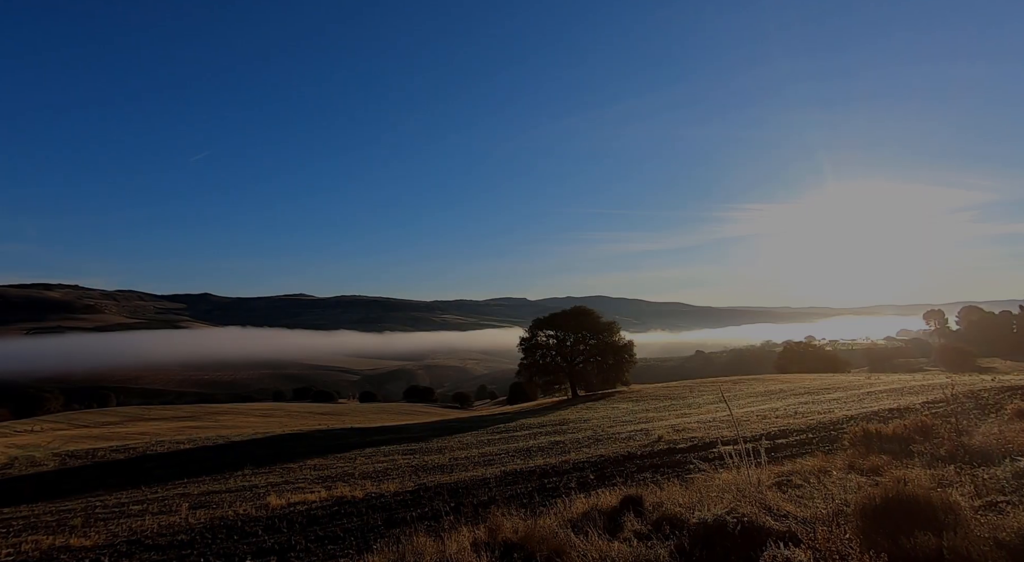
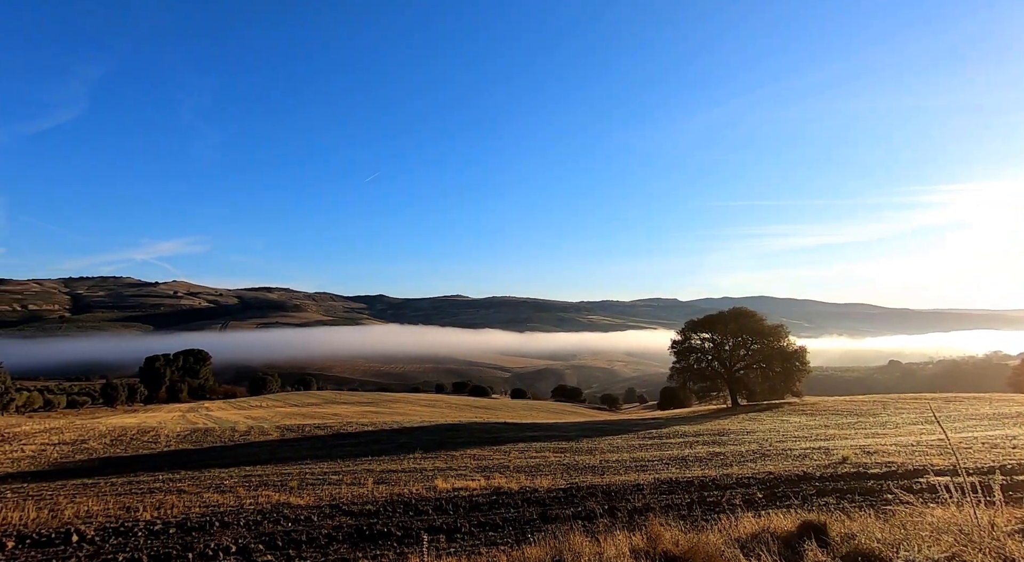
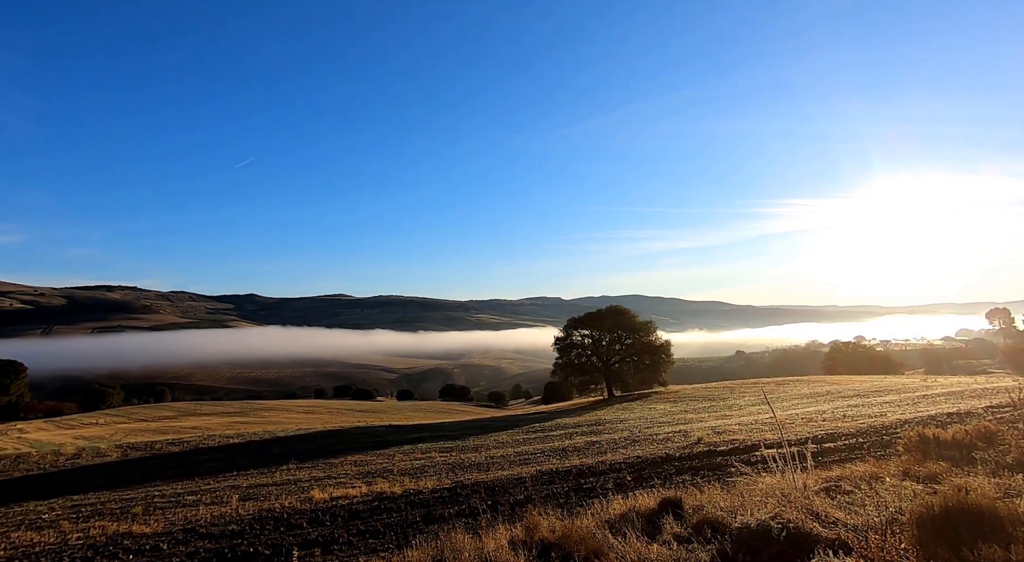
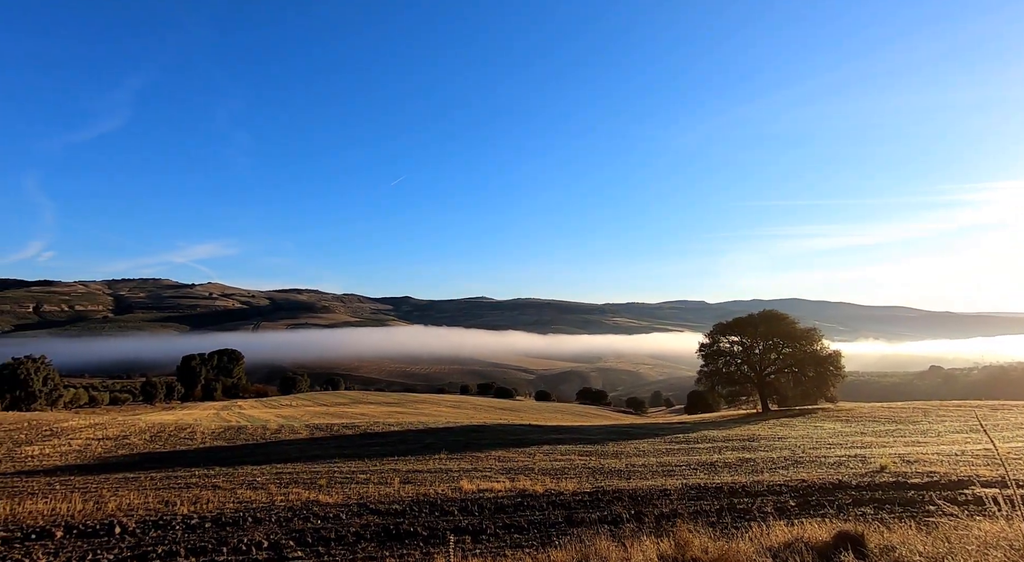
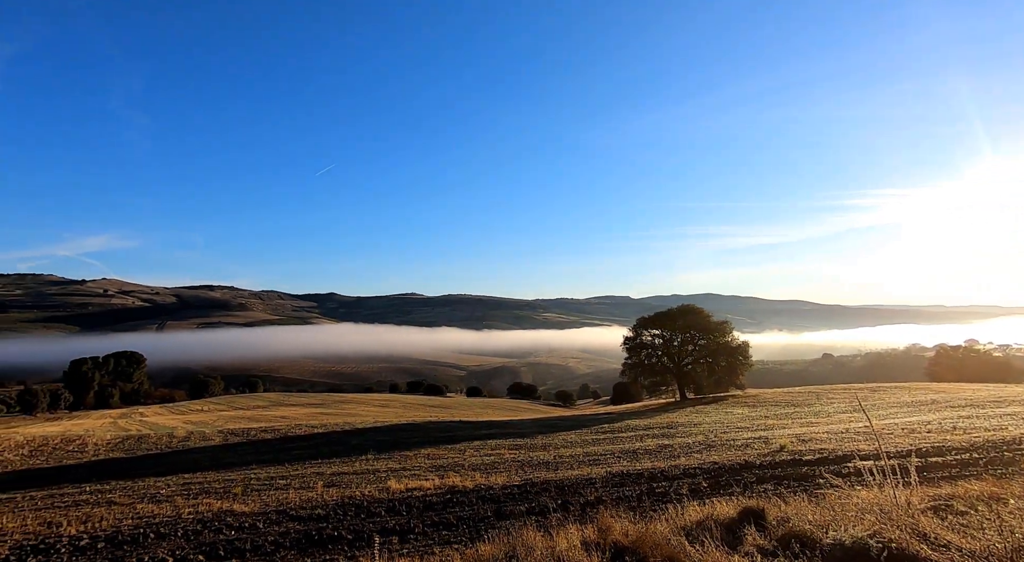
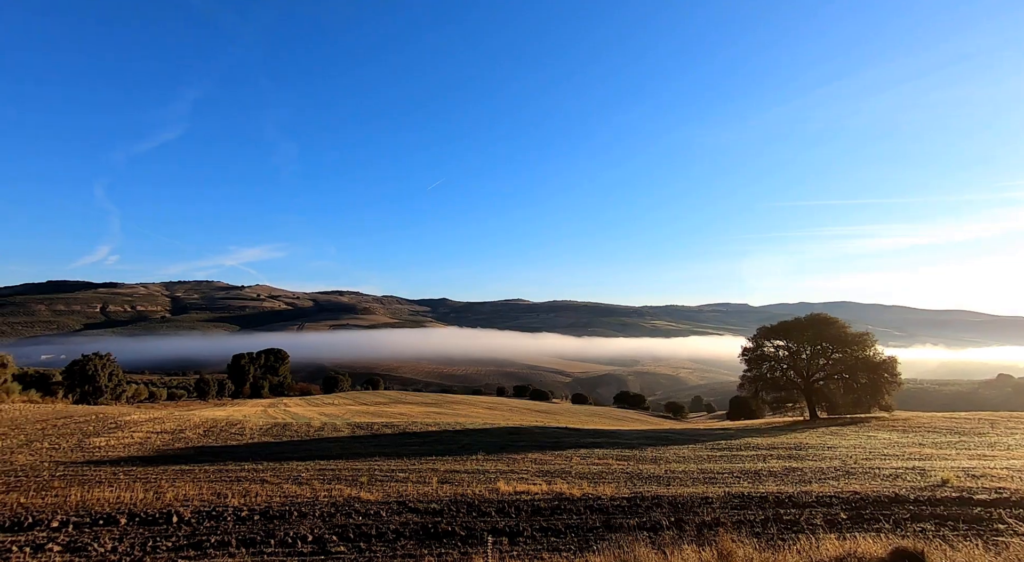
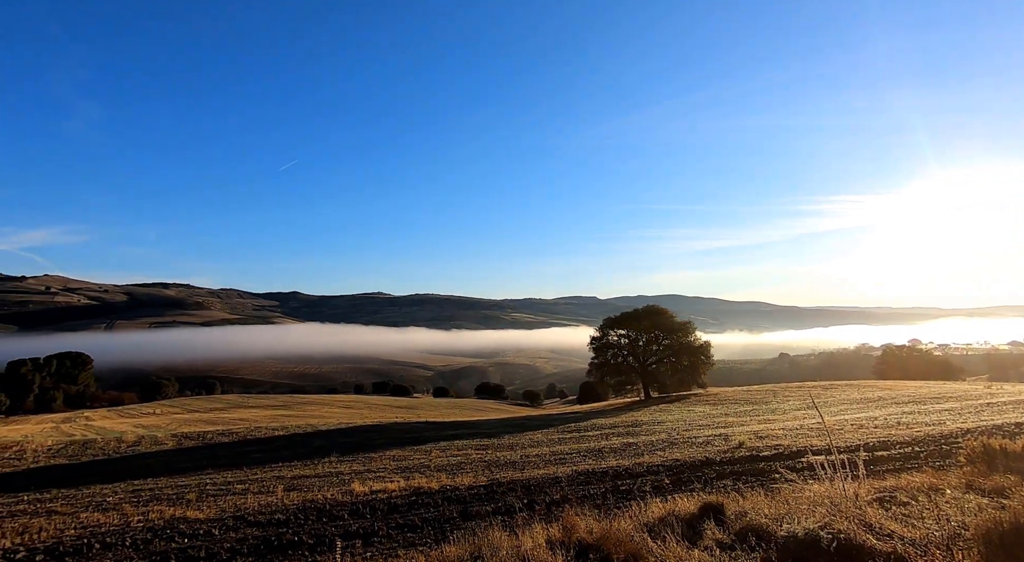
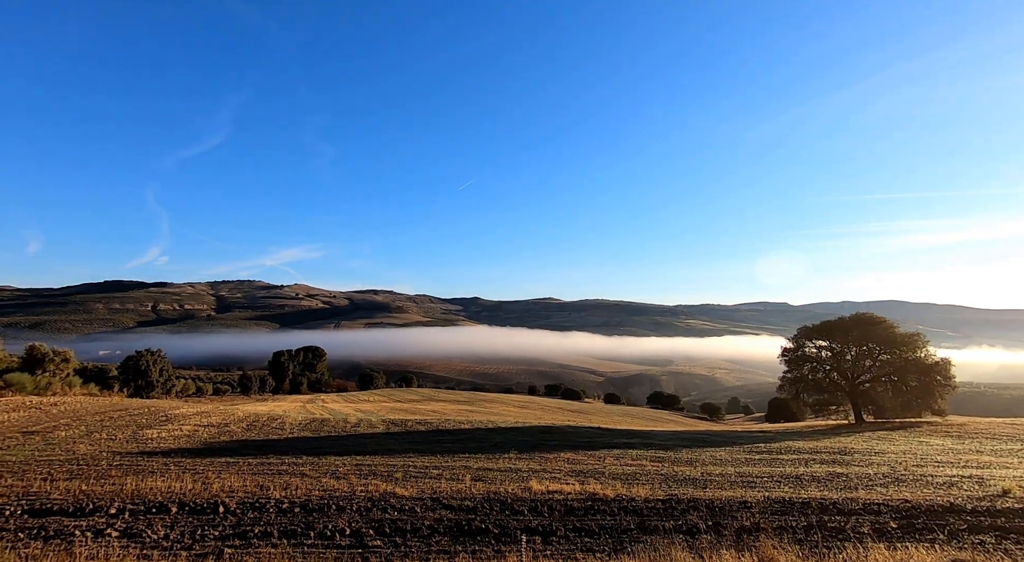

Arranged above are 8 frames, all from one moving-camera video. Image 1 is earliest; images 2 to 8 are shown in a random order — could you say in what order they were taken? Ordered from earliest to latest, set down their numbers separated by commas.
3, 7, 5, 2, 4, 6, 8
